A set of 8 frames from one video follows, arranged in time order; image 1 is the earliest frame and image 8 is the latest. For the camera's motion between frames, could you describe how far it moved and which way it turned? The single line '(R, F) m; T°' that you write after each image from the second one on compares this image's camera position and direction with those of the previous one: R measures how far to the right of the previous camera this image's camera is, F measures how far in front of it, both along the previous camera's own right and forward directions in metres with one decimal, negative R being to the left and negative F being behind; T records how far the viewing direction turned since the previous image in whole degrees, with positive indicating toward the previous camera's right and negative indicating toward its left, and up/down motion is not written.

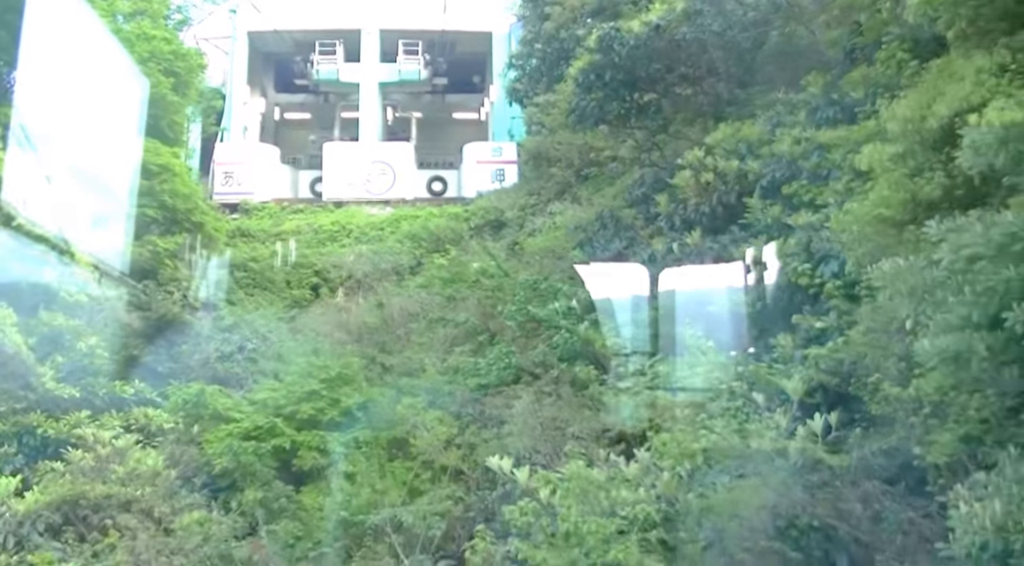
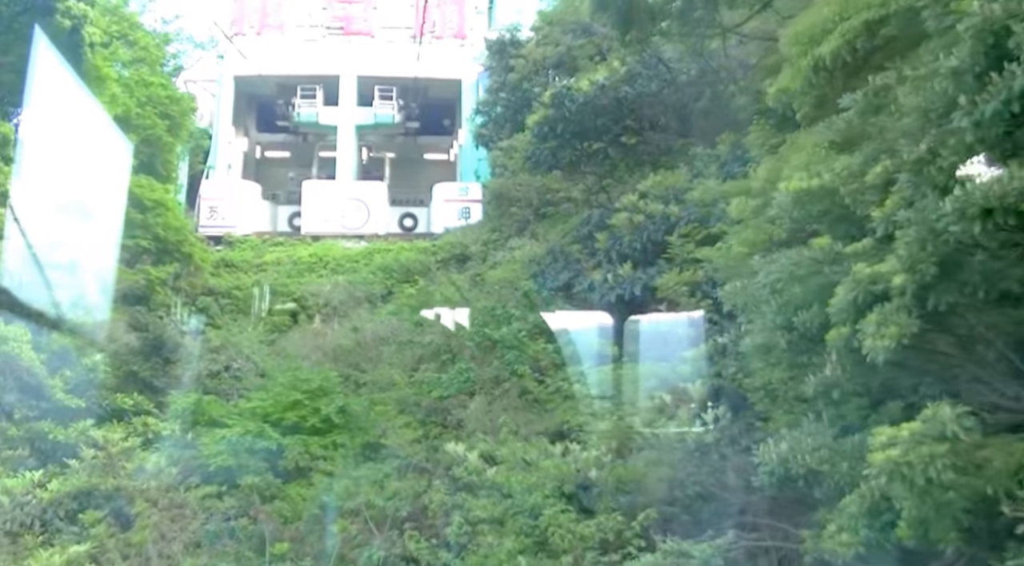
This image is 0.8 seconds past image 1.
(+0.1, -1.2) m; +2°
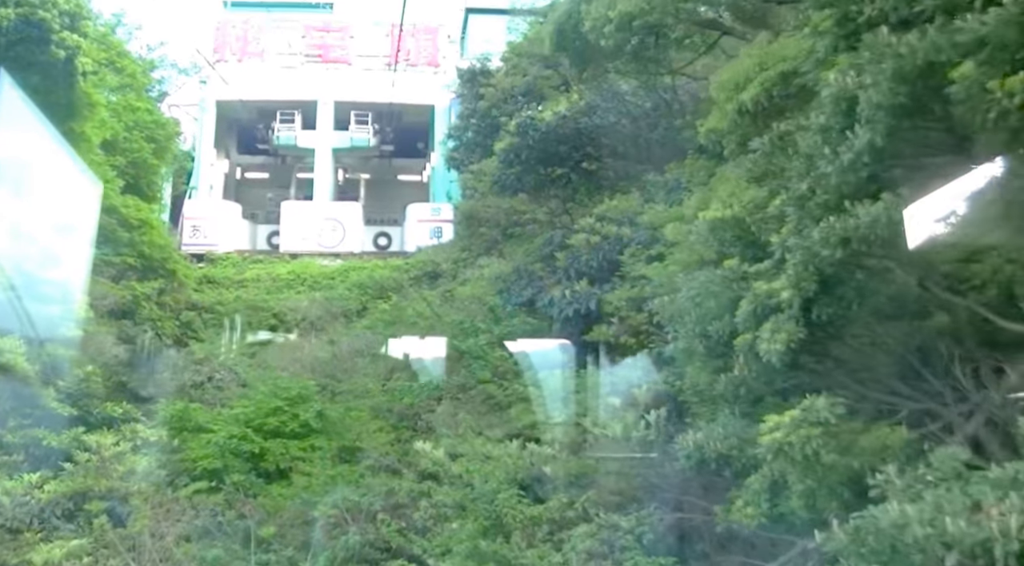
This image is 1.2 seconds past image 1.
(+0.1, -0.7) m; +2°
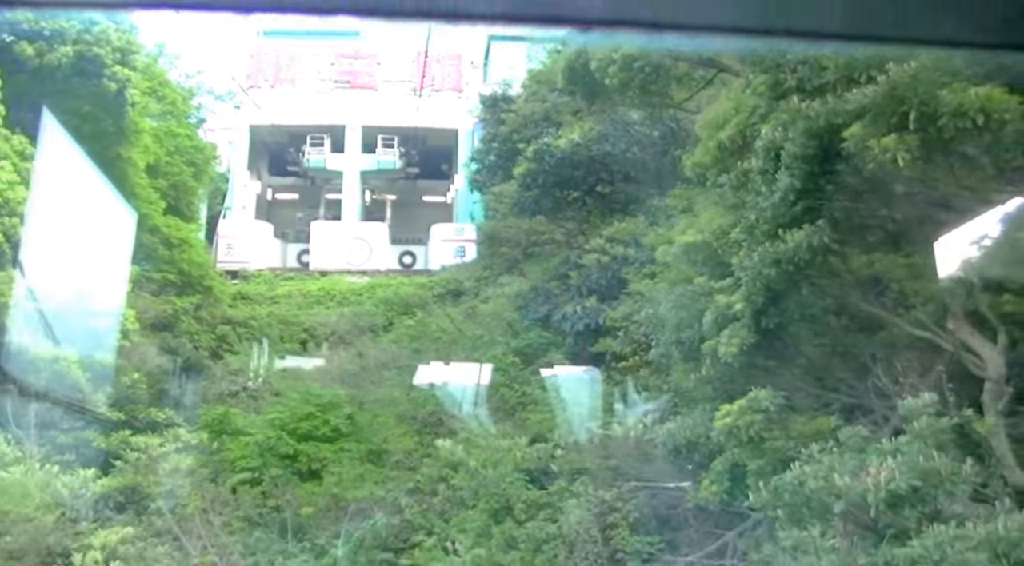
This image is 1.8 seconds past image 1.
(+0.1, -0.8) m; -2°
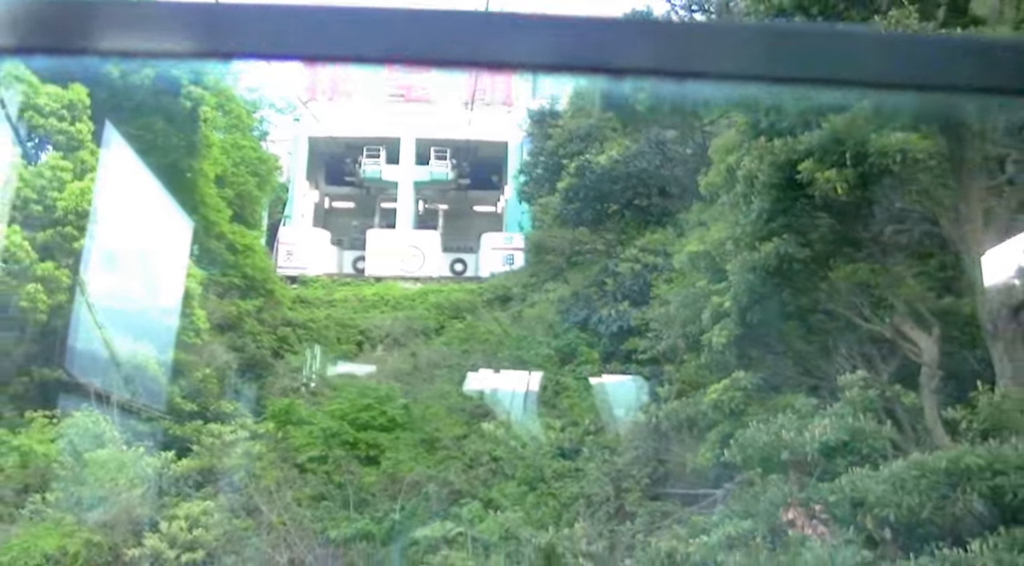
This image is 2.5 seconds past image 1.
(+0.1, -0.9) m; -3°
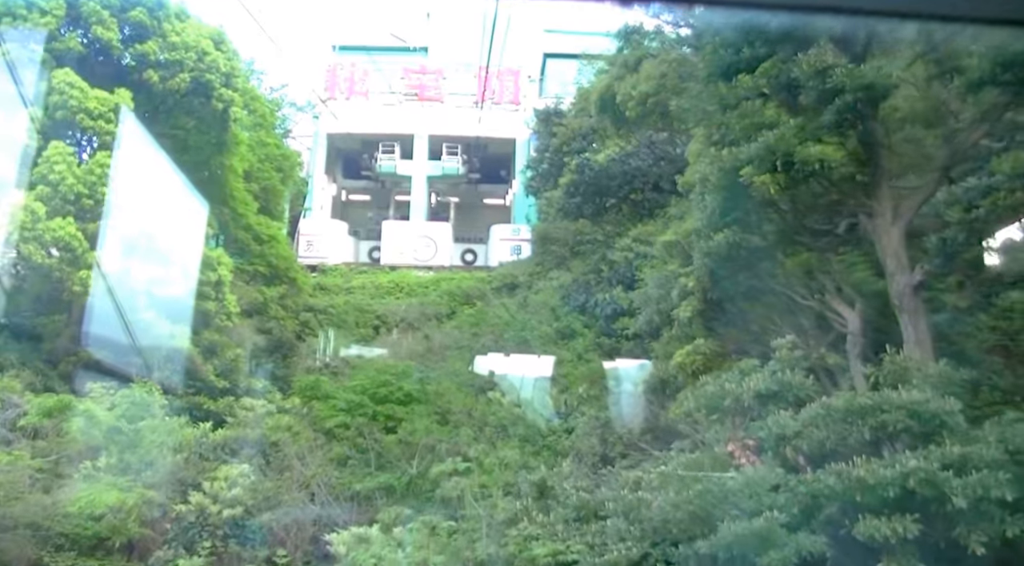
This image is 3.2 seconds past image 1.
(+0.1, -1.0) m; -1°
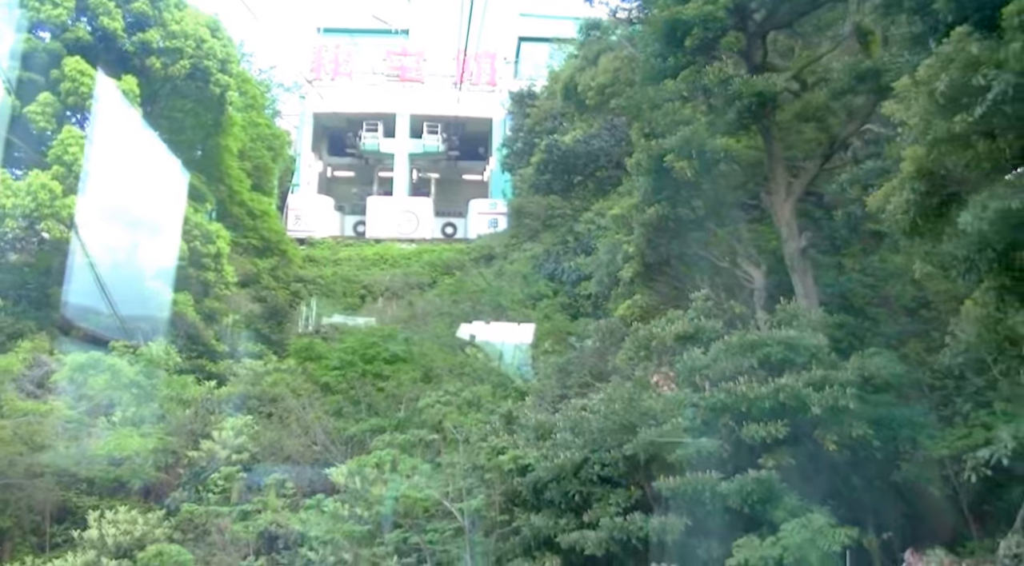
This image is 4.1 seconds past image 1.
(+0.1, -1.2) m; +1°
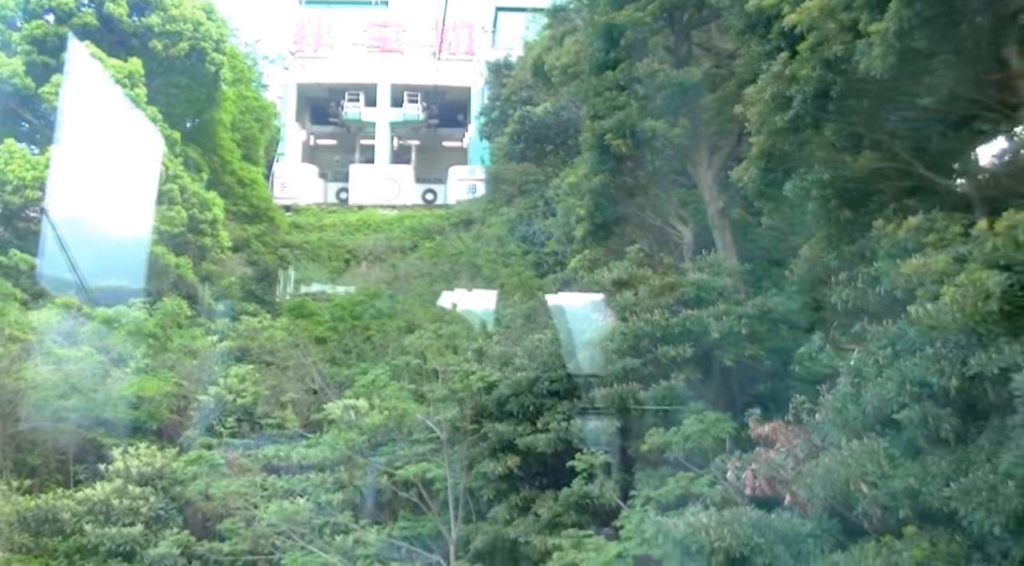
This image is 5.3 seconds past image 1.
(+0.1, -1.3) m; +1°
